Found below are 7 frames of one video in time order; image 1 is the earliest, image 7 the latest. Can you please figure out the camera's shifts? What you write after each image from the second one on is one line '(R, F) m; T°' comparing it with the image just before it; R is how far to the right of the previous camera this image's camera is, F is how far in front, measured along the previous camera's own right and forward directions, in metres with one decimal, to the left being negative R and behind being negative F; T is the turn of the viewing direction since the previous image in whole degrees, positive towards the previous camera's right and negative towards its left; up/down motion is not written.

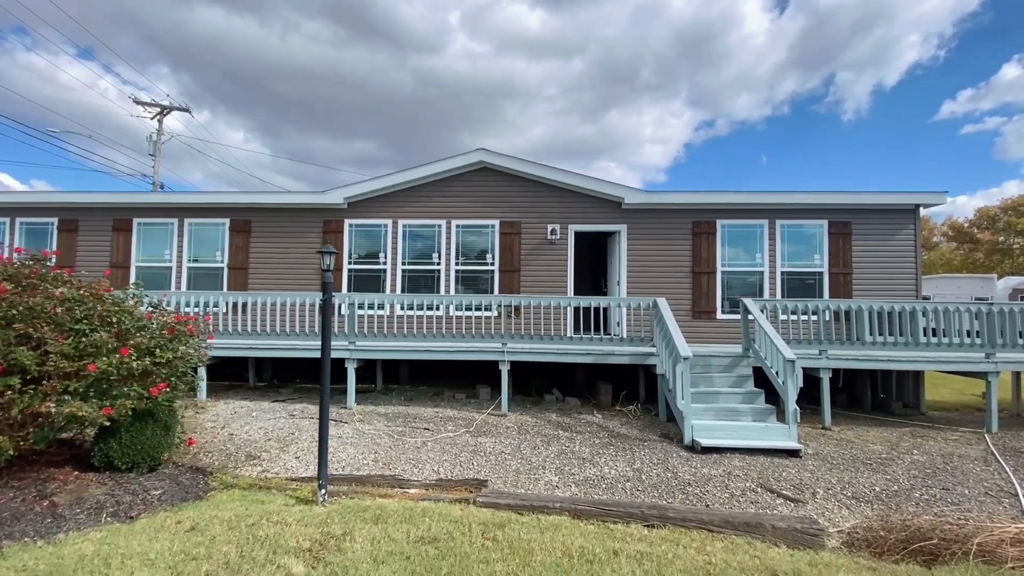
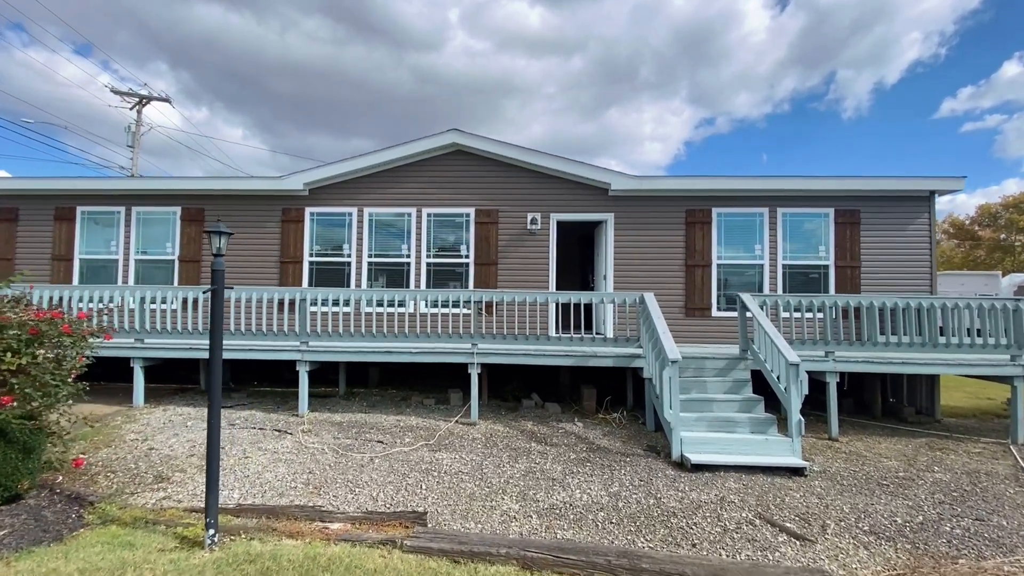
(+0.4, +0.8) m; 0°
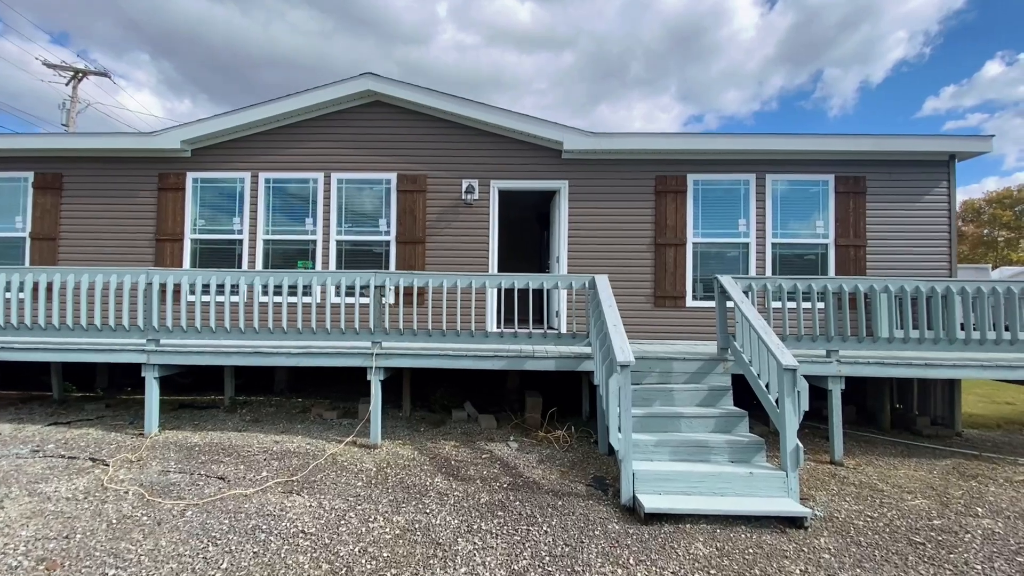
(+0.9, +1.5) m; +1°
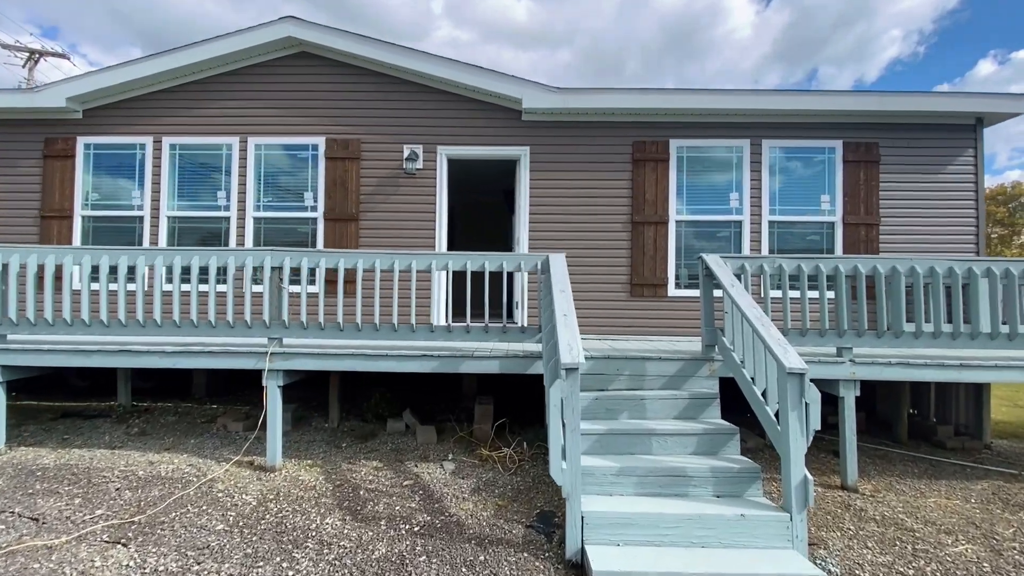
(+0.5, +1.0) m; +1°
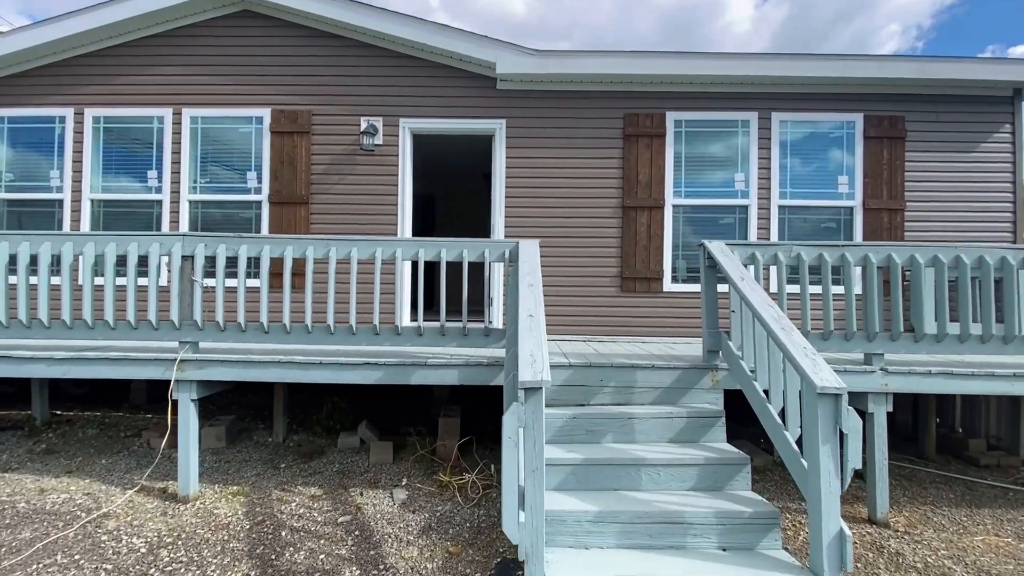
(+0.3, +0.7) m; 0°
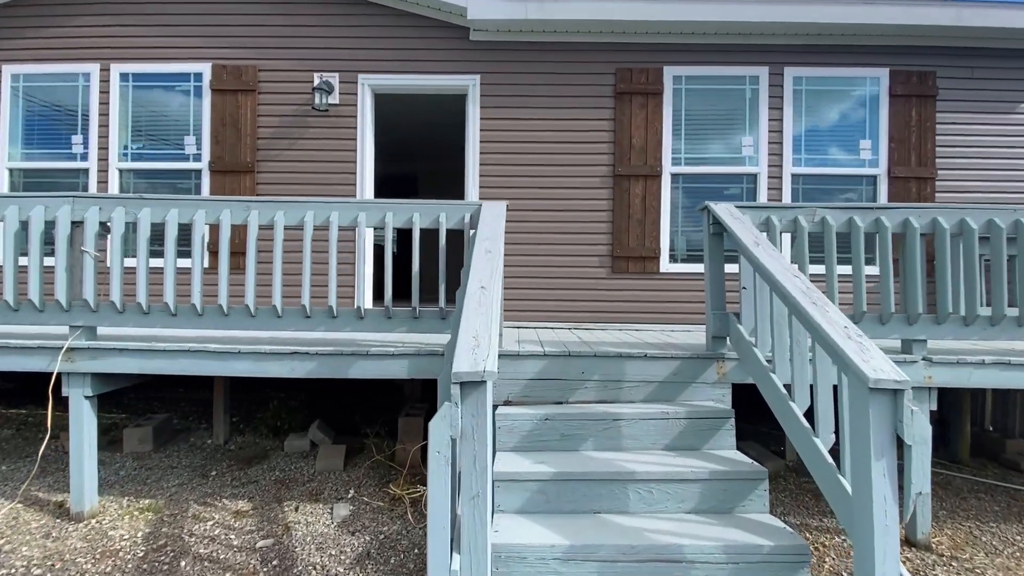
(+0.2, +0.6) m; 0°
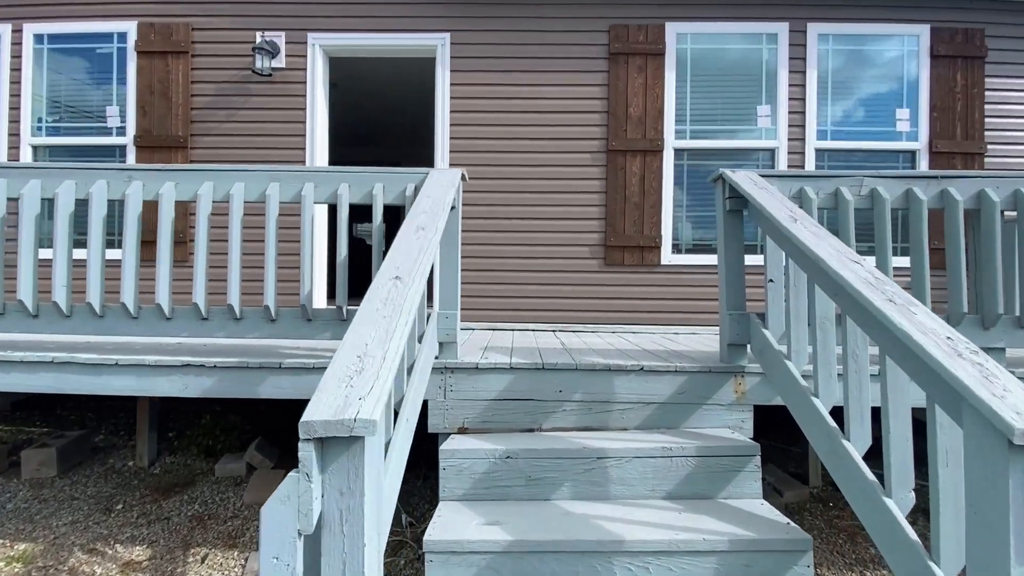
(+0.2, +0.6) m; 0°
